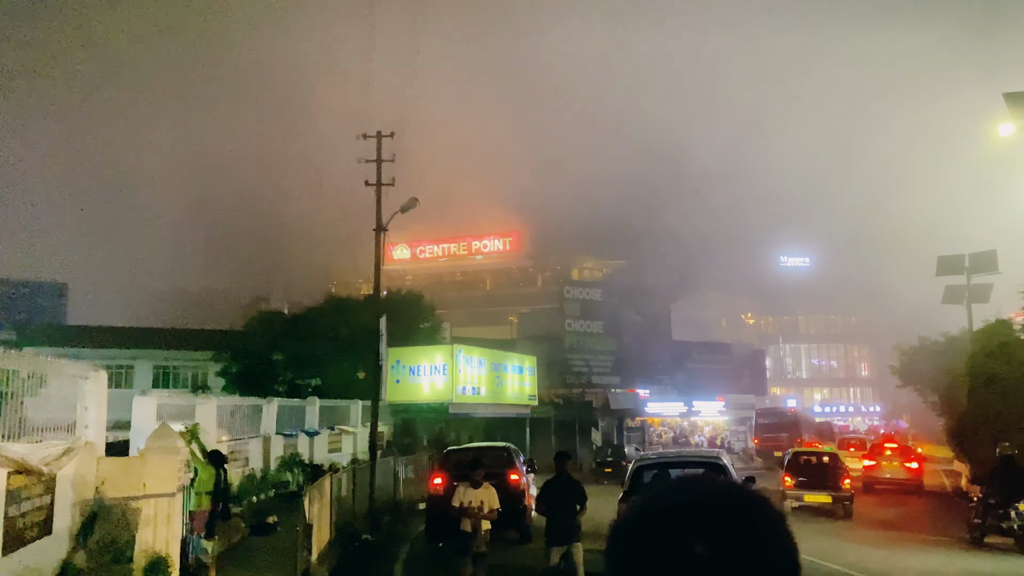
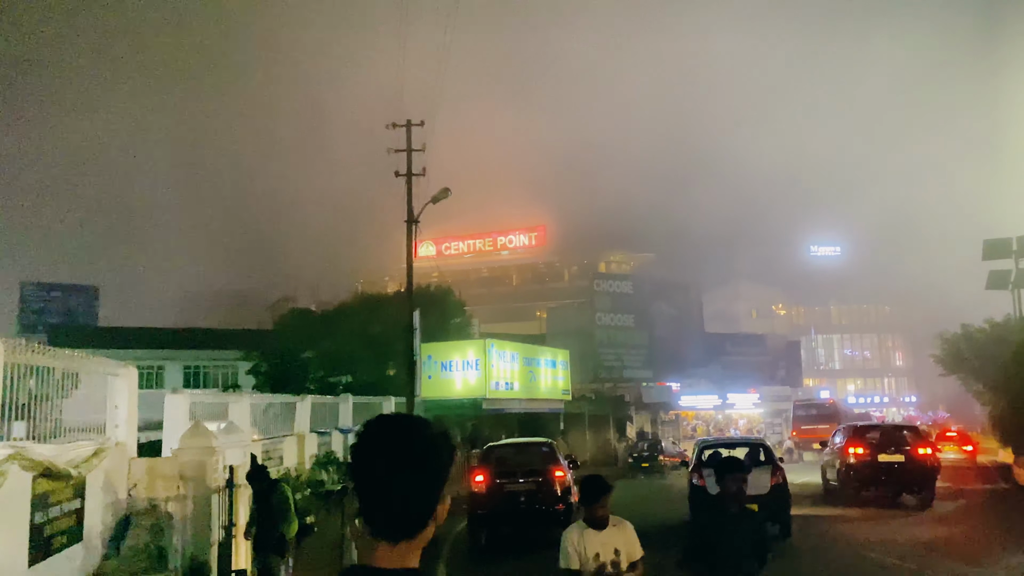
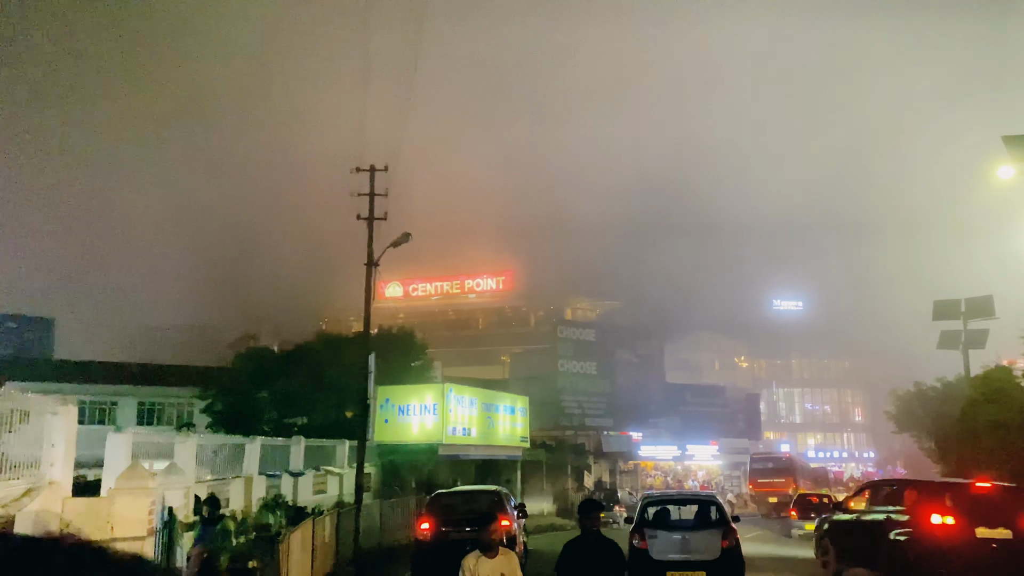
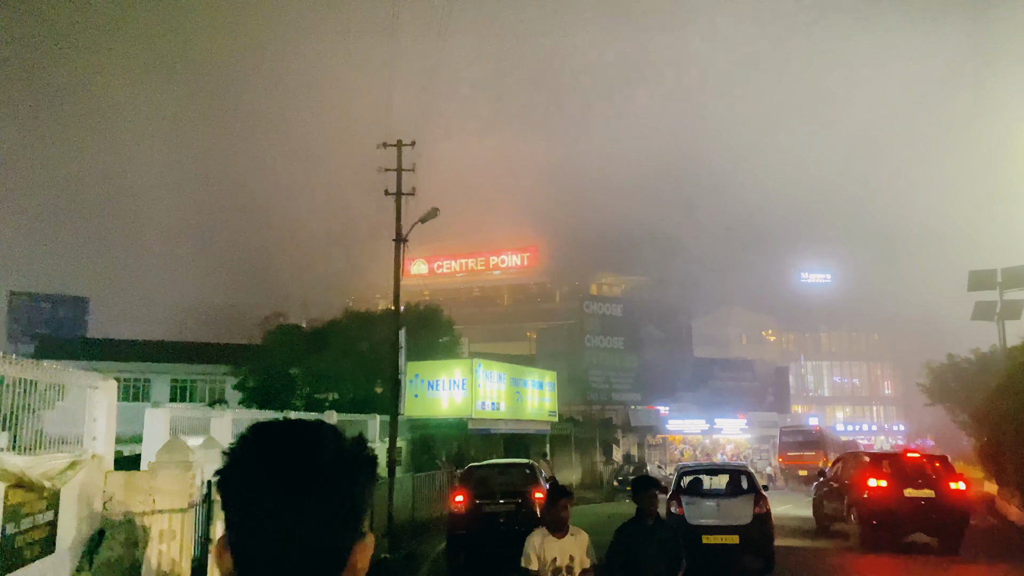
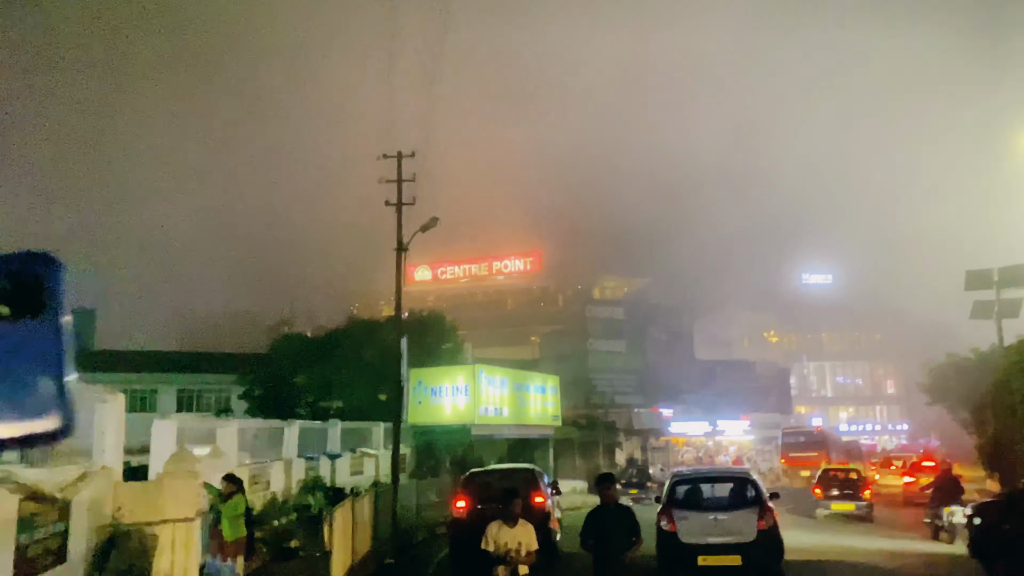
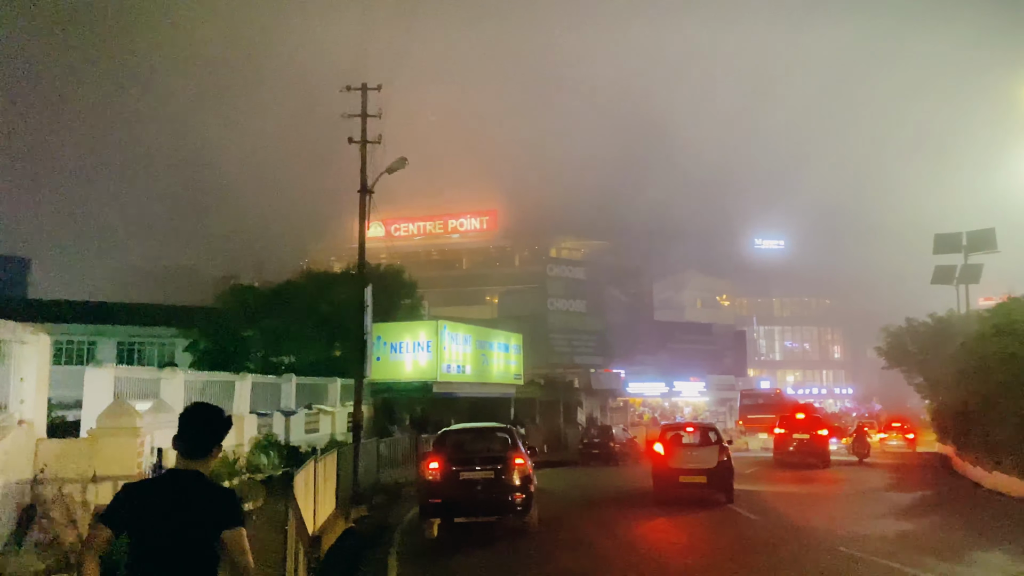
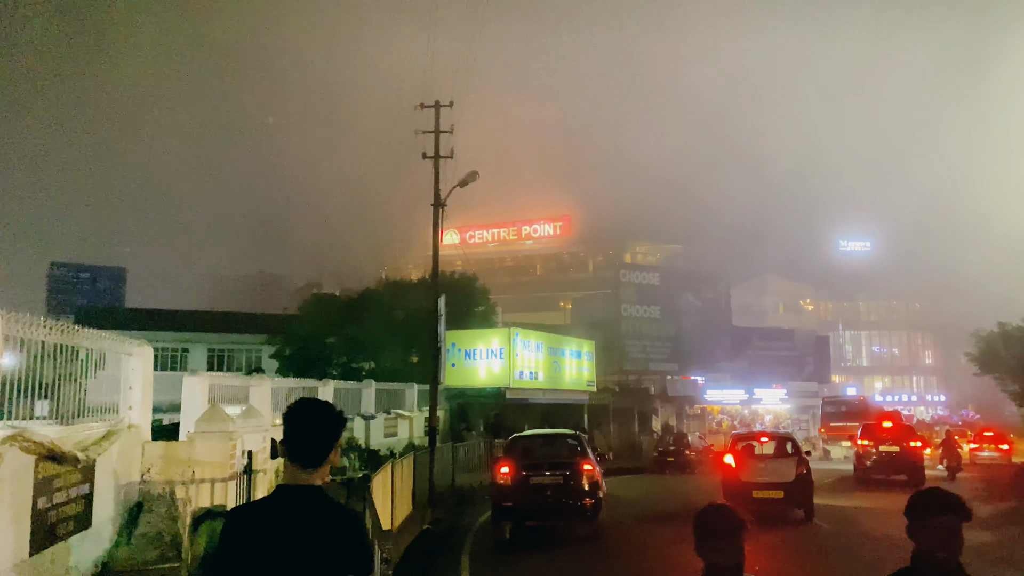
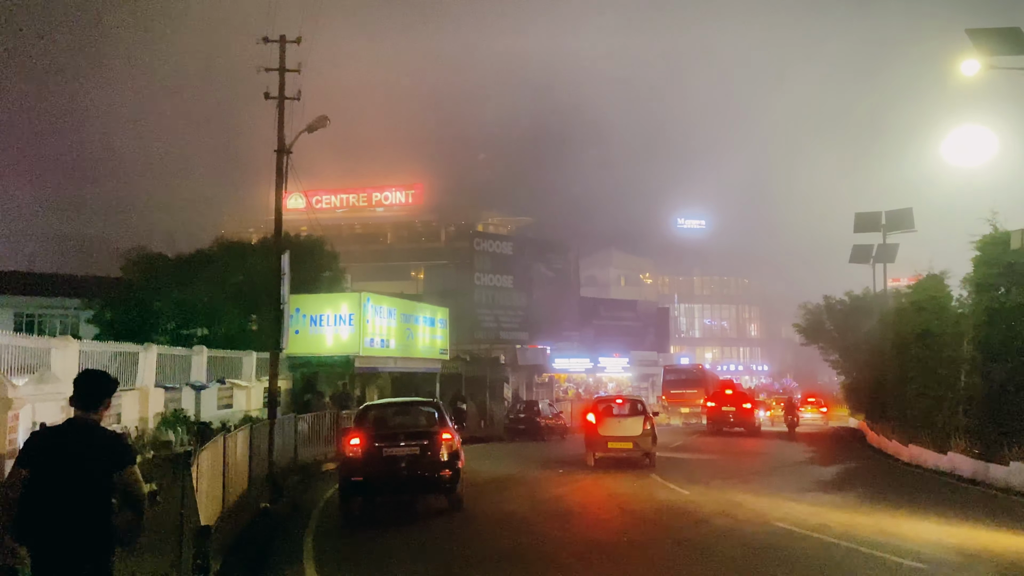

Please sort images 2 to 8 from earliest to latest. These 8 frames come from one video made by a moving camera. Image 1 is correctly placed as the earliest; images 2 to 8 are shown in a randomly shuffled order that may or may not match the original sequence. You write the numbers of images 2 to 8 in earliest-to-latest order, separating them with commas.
5, 3, 4, 2, 7, 6, 8
